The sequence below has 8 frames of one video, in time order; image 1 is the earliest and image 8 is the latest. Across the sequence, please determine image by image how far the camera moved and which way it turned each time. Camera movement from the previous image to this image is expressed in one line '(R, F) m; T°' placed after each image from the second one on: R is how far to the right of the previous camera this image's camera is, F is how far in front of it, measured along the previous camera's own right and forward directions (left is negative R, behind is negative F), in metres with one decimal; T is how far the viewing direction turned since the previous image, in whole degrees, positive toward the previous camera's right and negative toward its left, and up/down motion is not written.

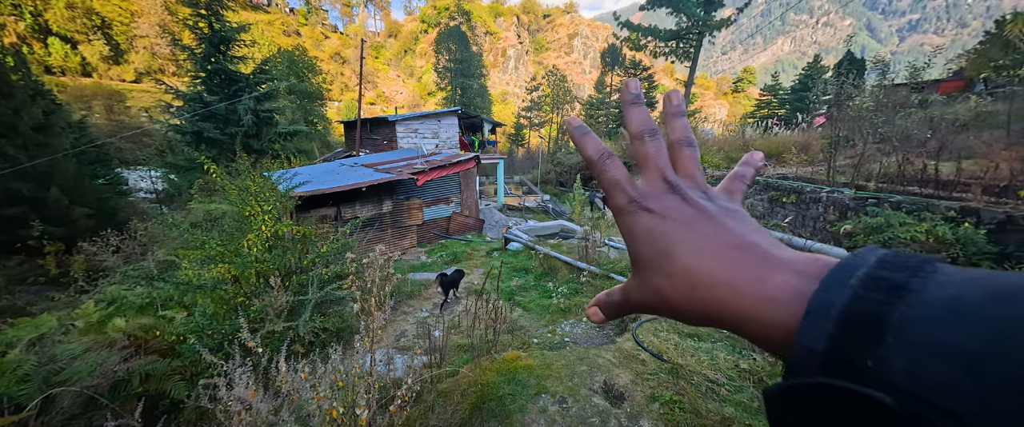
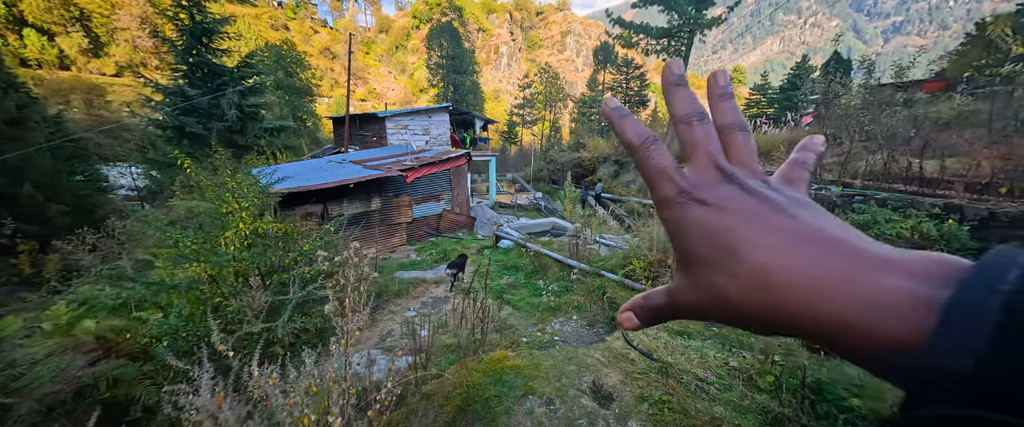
(0.0, +0.1) m; +1°
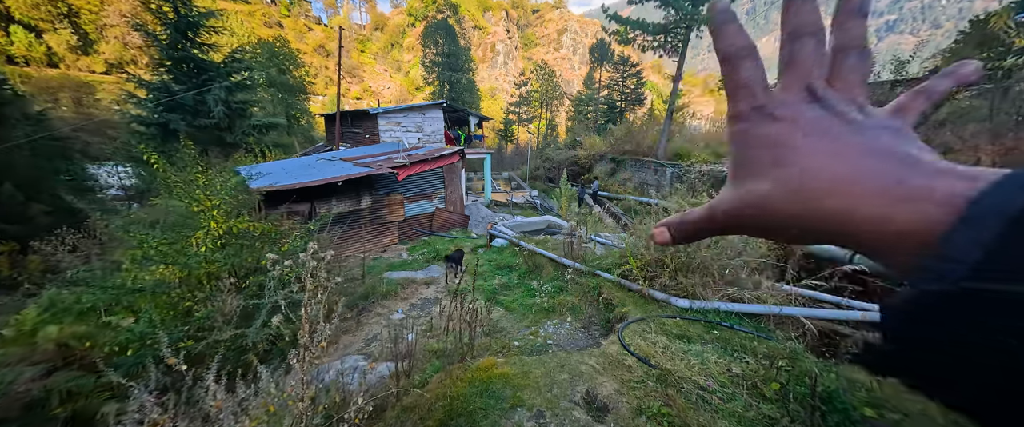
(+0.1, +0.2) m; 0°
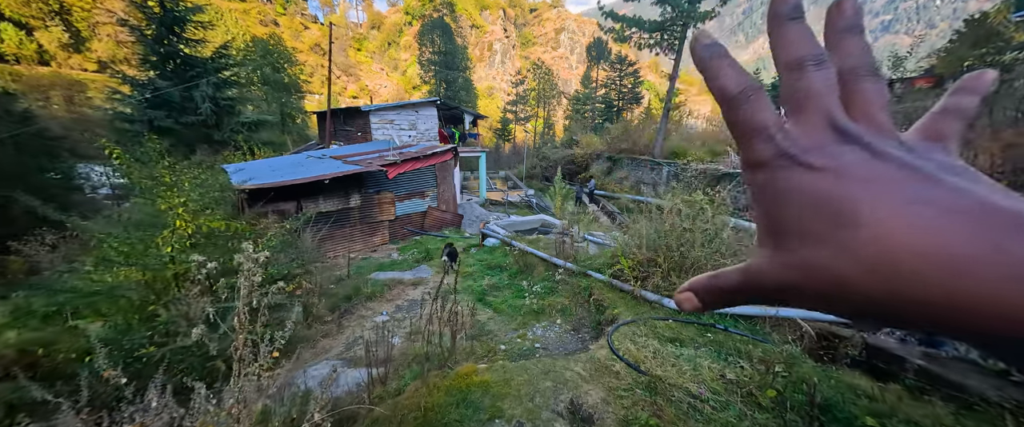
(+0.1, +0.2) m; 0°
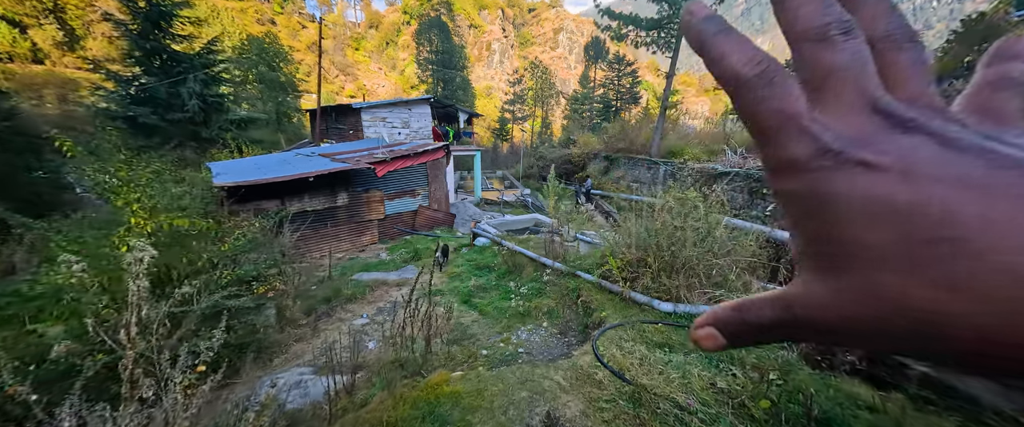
(+0.2, +0.2) m; 0°
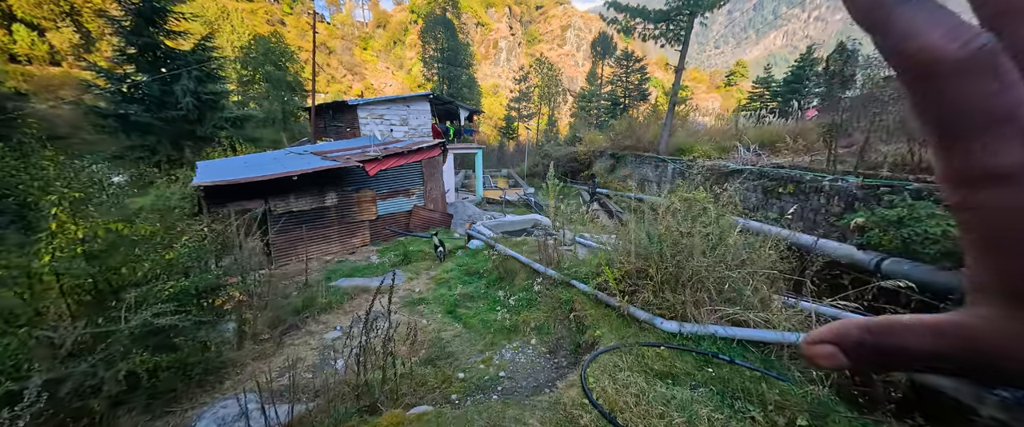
(+0.2, +0.4) m; -1°
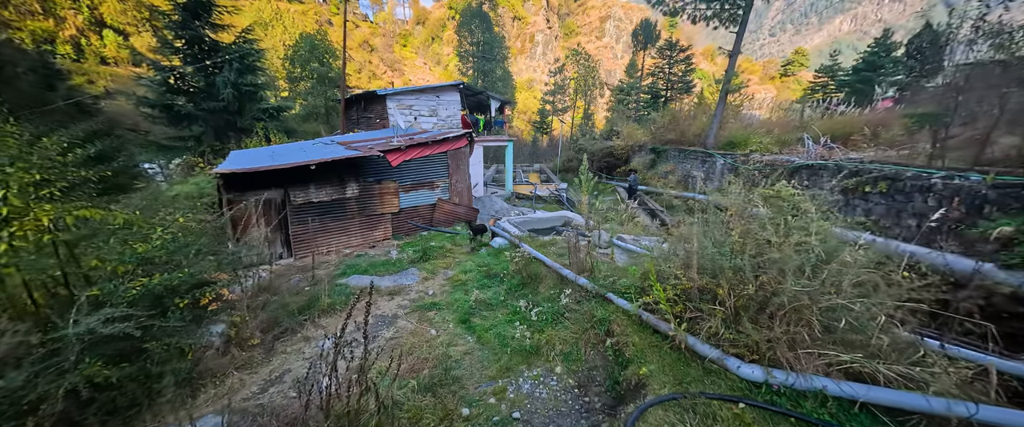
(+0.1, +0.7) m; -5°
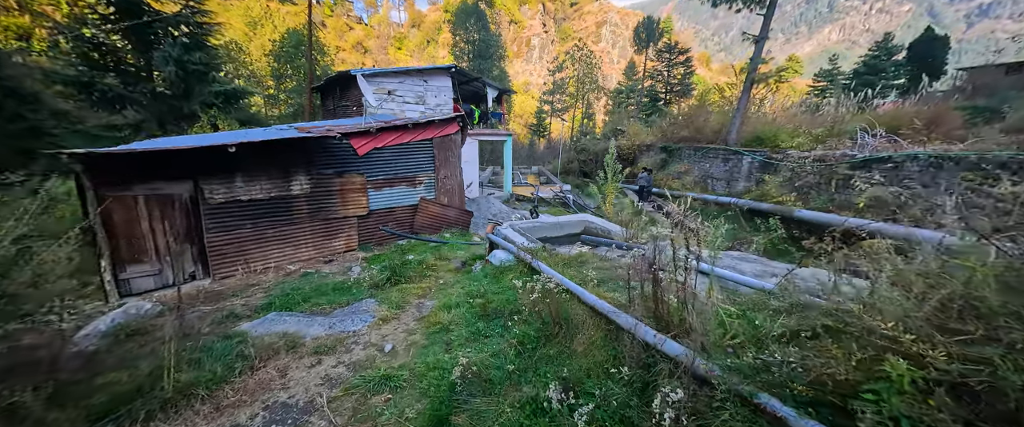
(-0.1, +1.8) m; +1°
